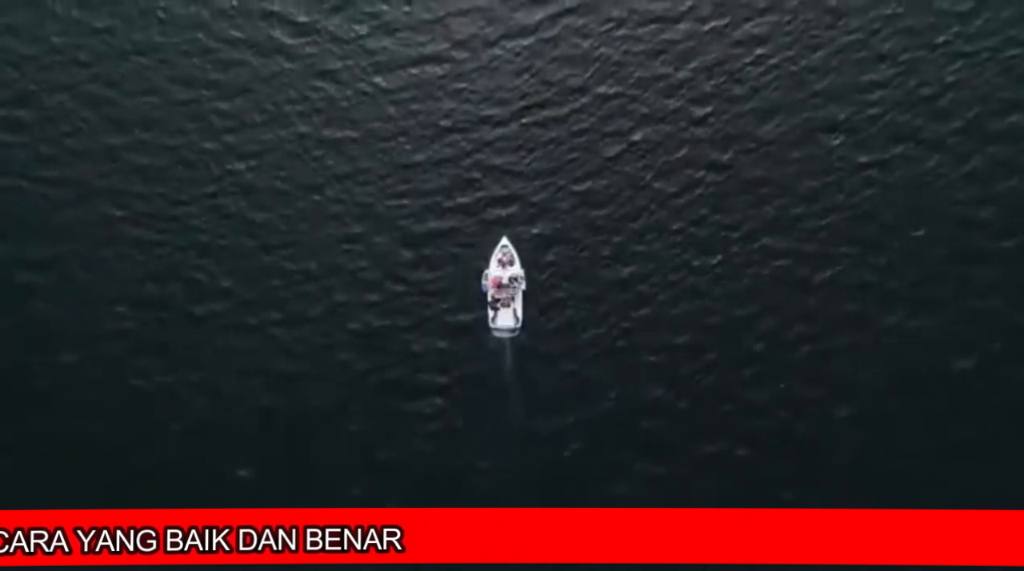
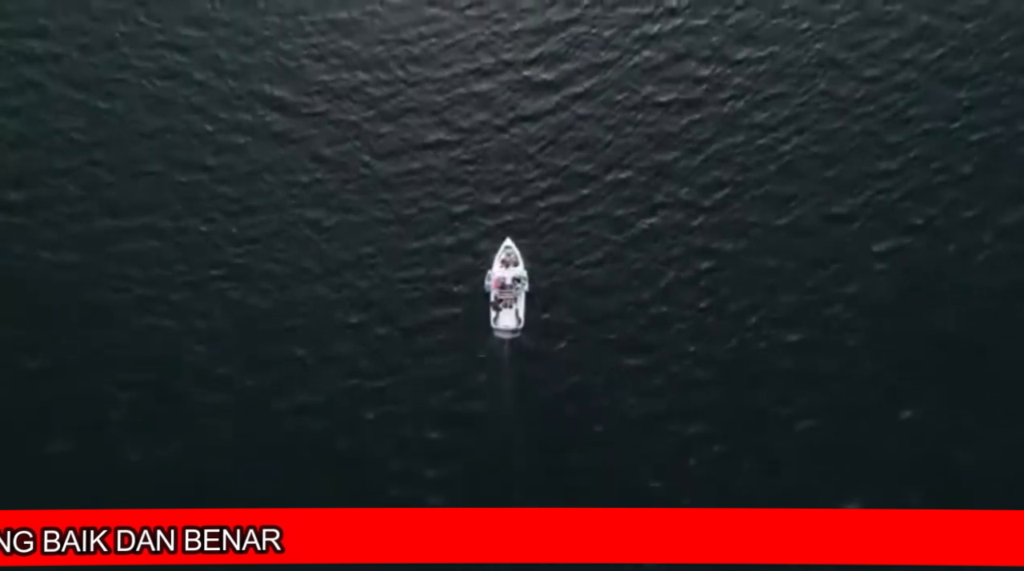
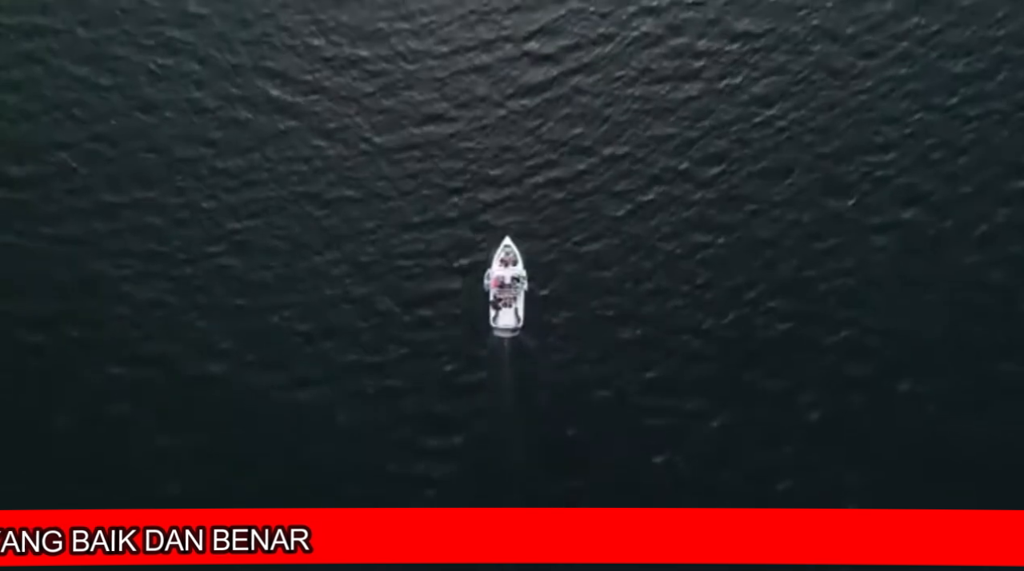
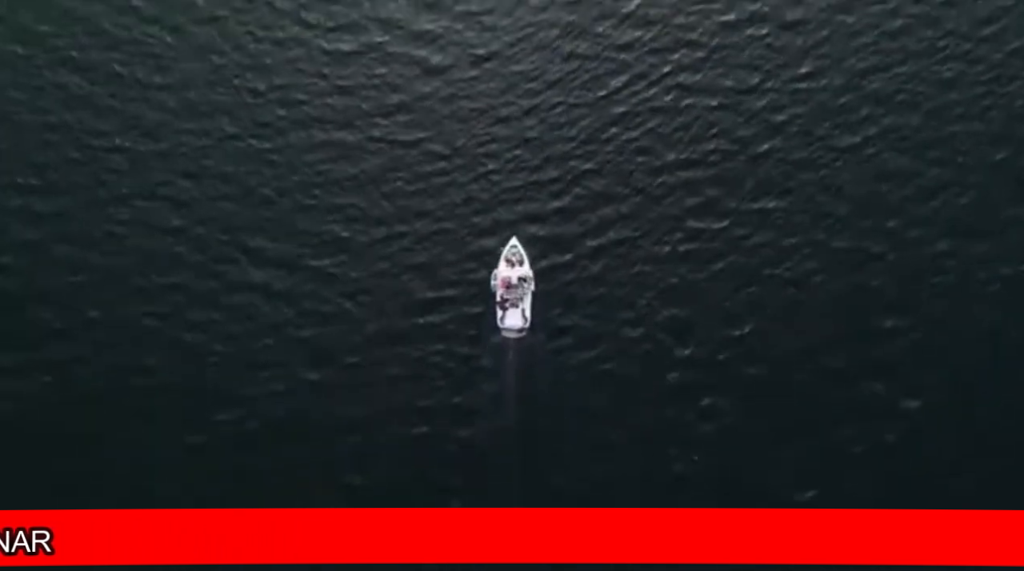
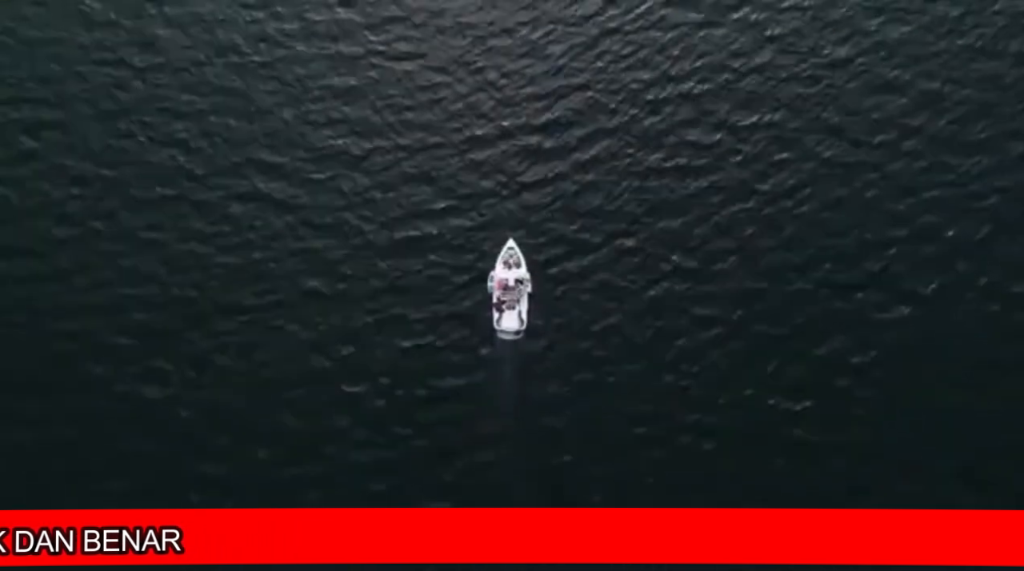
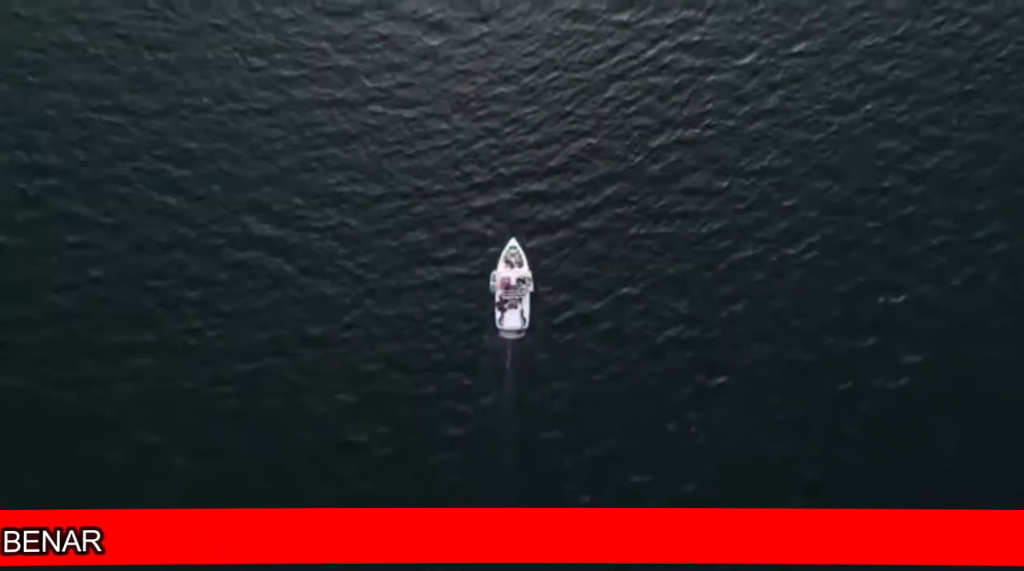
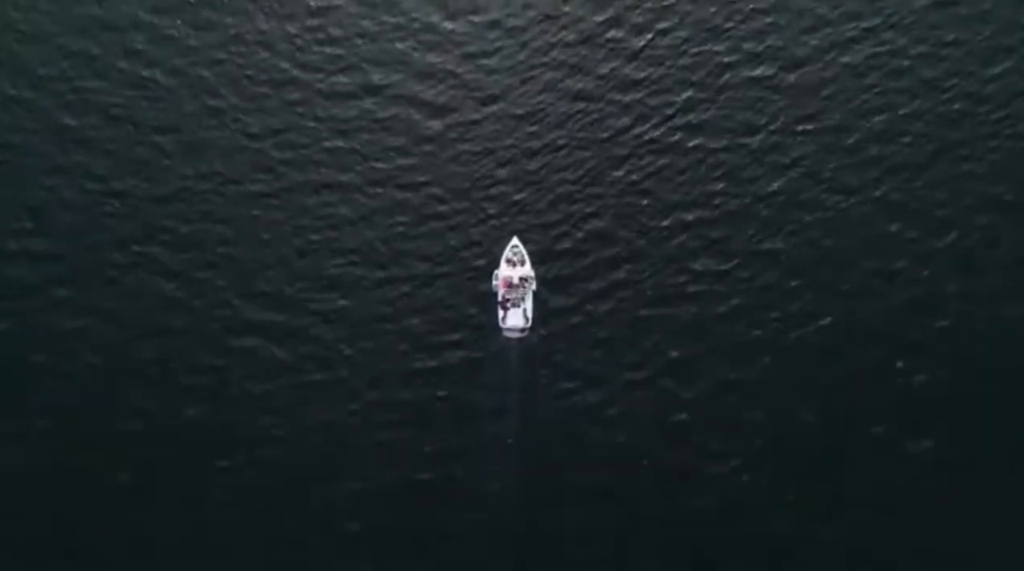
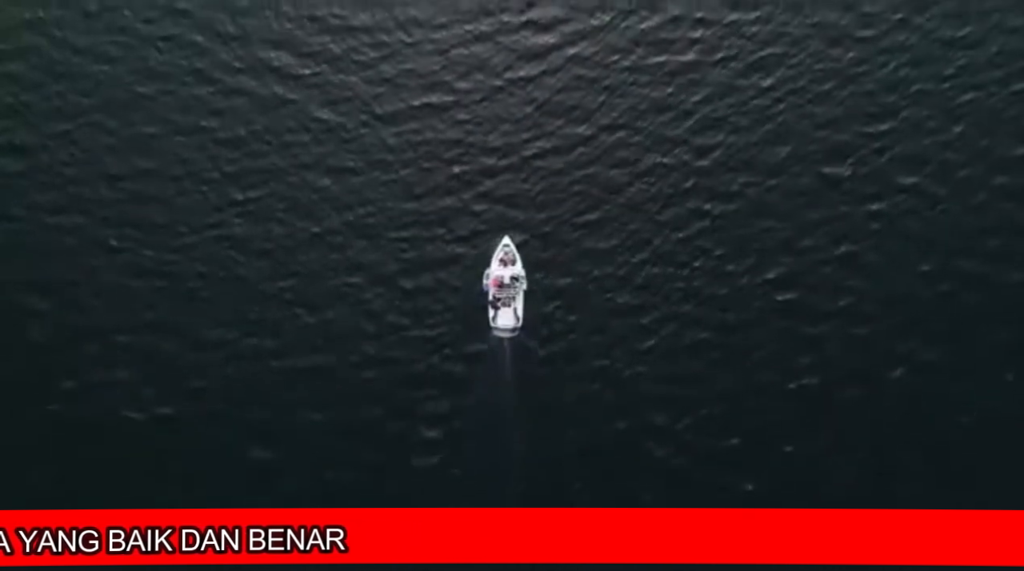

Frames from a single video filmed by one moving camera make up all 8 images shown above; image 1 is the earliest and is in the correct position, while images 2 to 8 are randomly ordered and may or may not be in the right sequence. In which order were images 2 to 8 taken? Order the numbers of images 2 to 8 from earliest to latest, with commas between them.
8, 3, 2, 5, 6, 4, 7
